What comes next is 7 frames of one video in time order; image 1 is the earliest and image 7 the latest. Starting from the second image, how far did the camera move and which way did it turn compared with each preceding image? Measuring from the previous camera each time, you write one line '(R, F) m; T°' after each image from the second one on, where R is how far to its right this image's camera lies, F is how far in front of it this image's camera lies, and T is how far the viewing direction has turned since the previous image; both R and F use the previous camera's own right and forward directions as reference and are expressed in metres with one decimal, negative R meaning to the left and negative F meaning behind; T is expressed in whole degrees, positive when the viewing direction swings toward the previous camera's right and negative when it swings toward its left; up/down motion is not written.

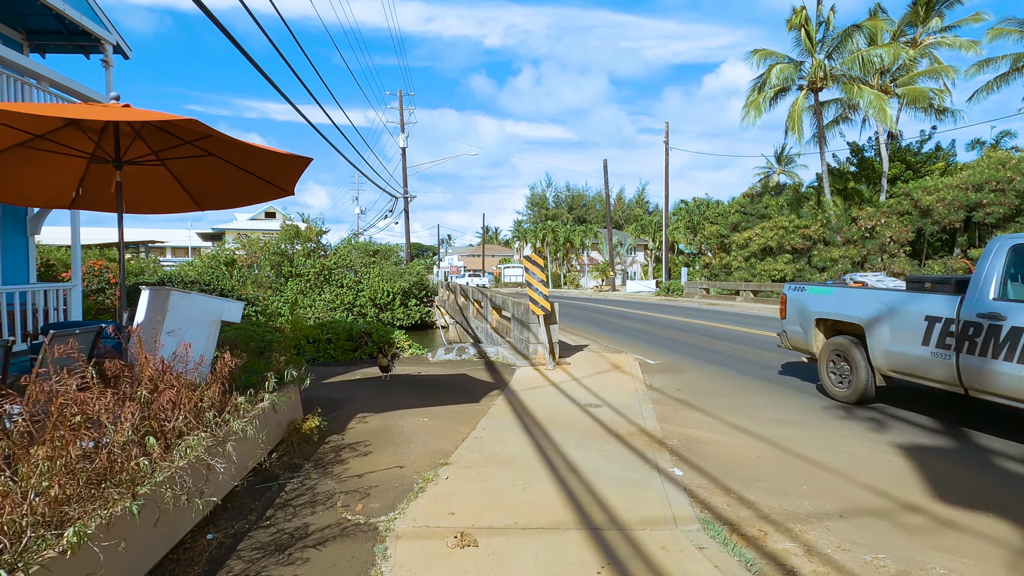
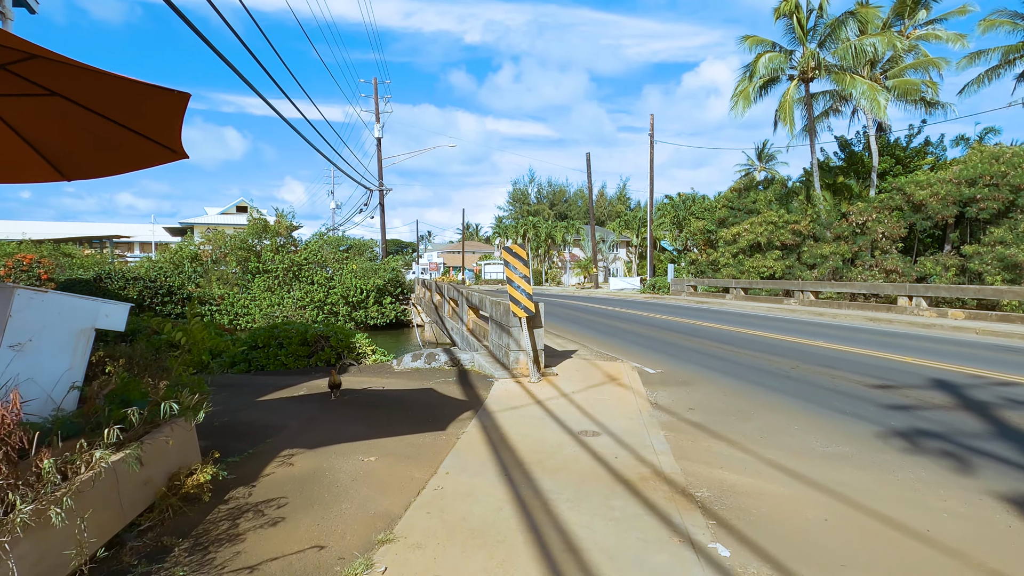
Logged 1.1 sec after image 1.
(+0.1, +1.6) m; +2°
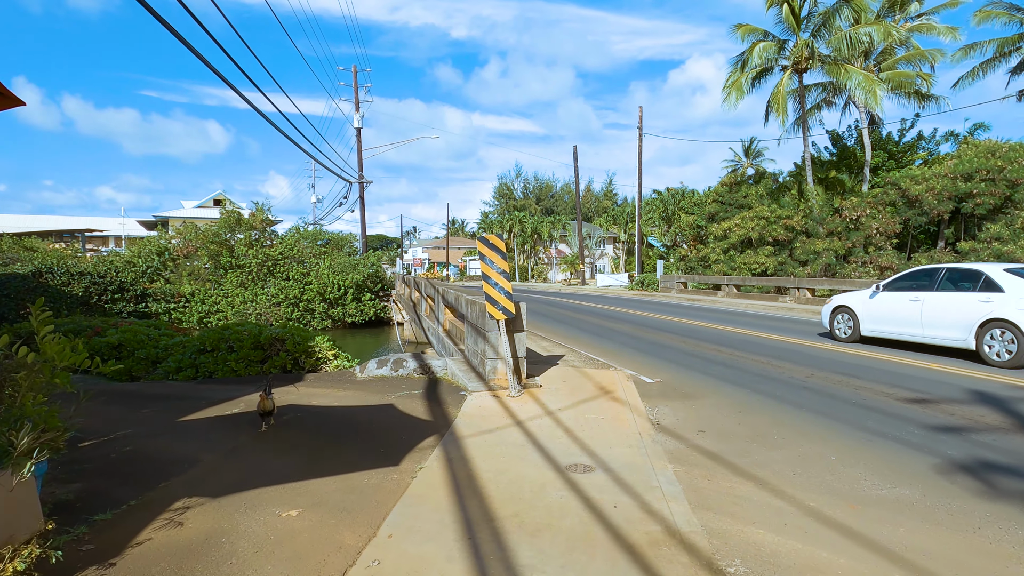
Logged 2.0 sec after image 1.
(+0.1, +1.2) m; +1°
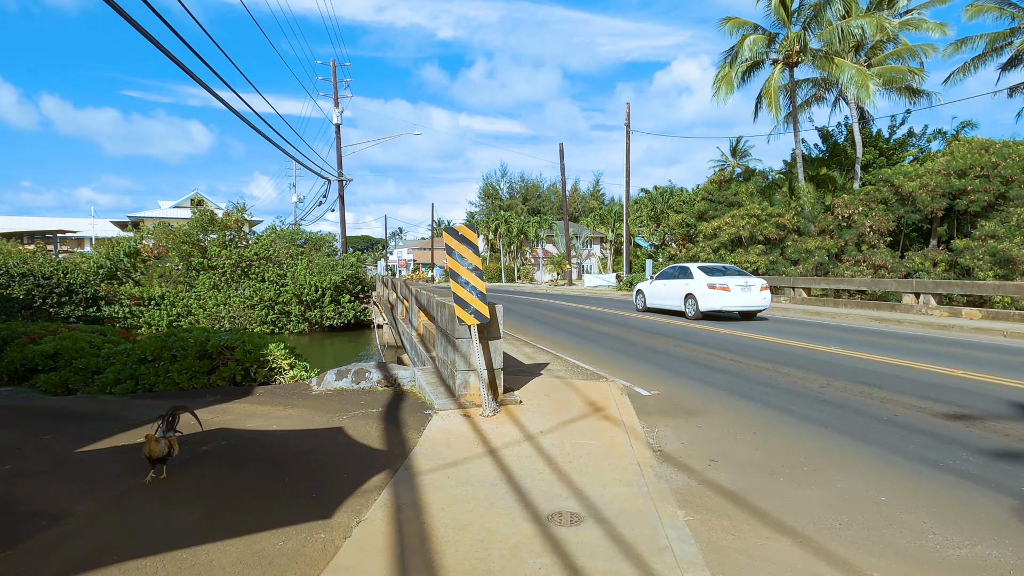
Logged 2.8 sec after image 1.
(+0.1, +1.1) m; +1°
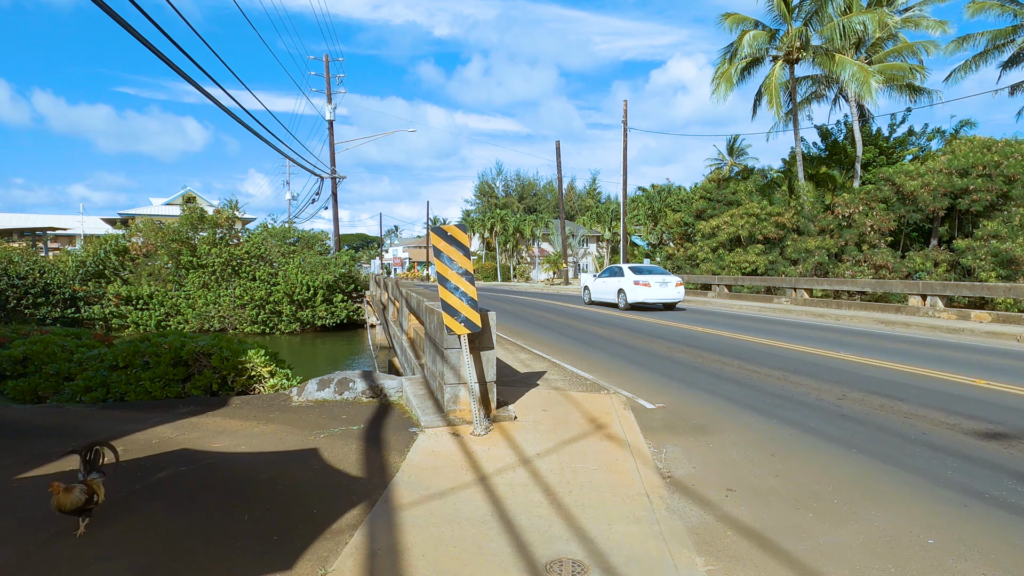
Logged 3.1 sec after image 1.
(0.0, +0.5) m; 0°
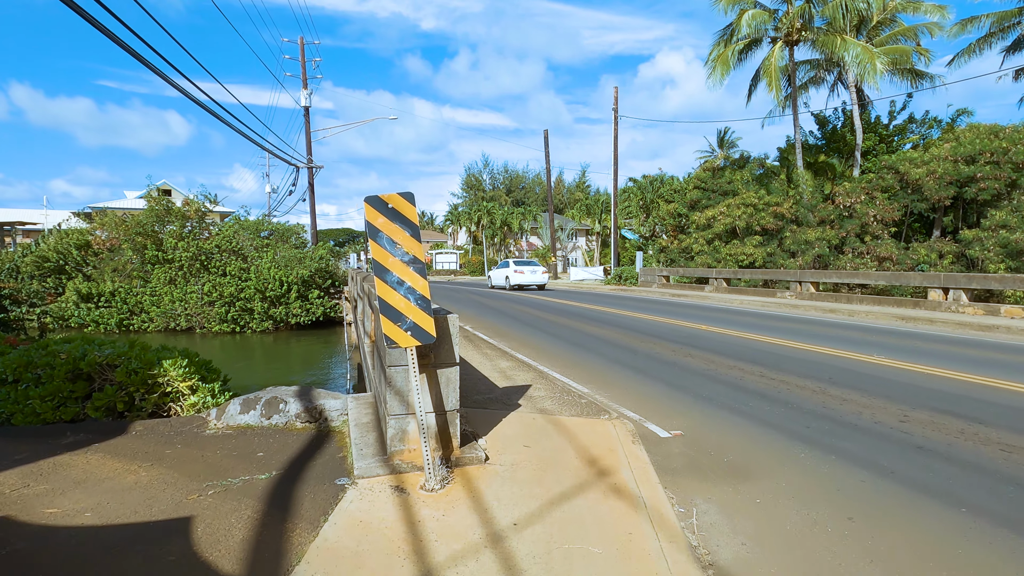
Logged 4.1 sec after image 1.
(+0.1, +1.6) m; +1°
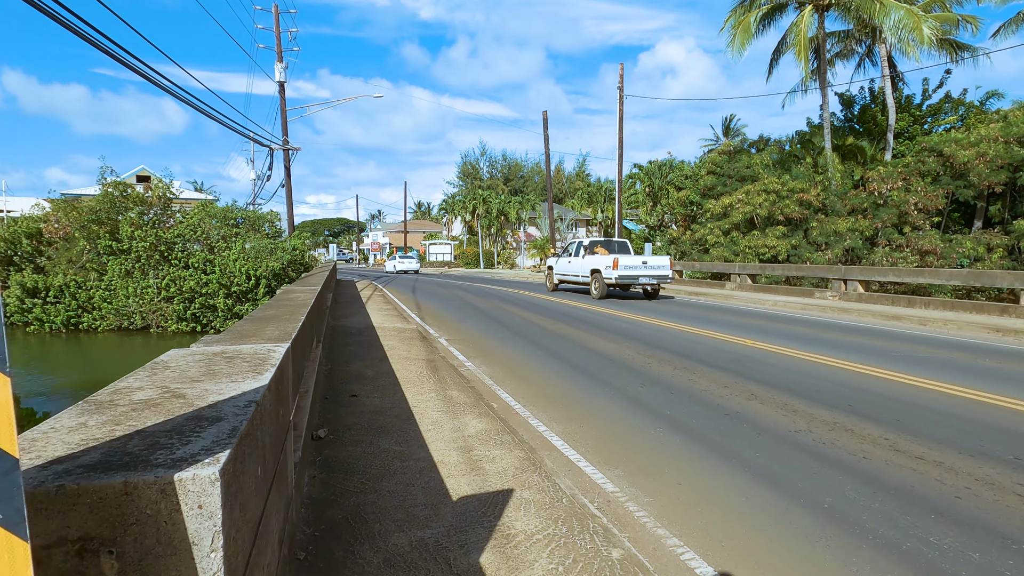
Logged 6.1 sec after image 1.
(+0.2, +3.1) m; 0°
